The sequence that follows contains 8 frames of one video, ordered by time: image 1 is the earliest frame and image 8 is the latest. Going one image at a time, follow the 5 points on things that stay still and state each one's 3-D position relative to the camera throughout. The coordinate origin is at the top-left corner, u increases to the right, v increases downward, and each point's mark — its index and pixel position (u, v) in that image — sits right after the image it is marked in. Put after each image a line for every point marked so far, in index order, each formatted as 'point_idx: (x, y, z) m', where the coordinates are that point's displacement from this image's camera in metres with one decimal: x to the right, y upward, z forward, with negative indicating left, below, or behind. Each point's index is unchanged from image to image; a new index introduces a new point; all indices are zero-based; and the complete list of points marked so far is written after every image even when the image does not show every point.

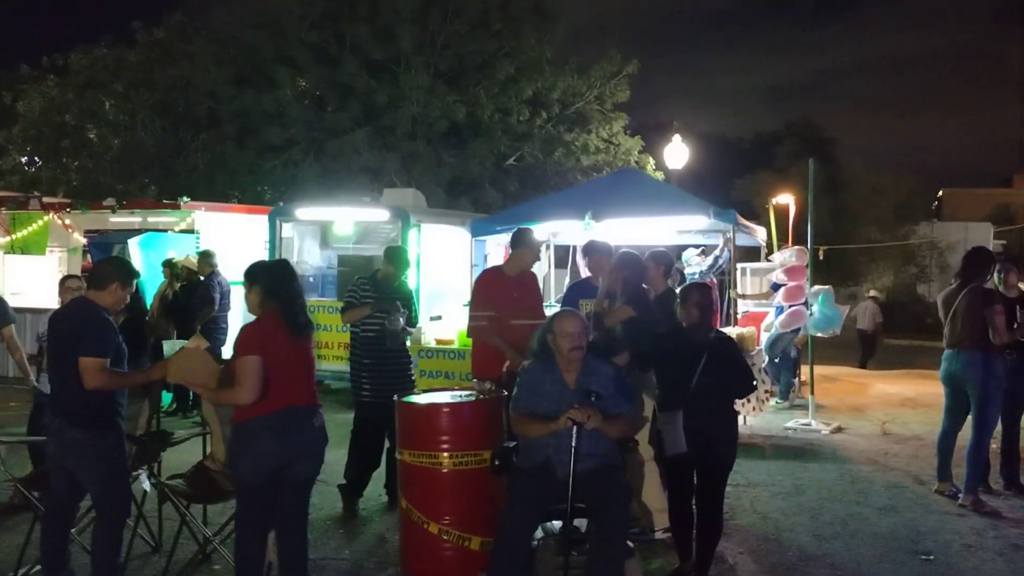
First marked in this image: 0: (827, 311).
0: (+3.0, -0.2, +8.7) m
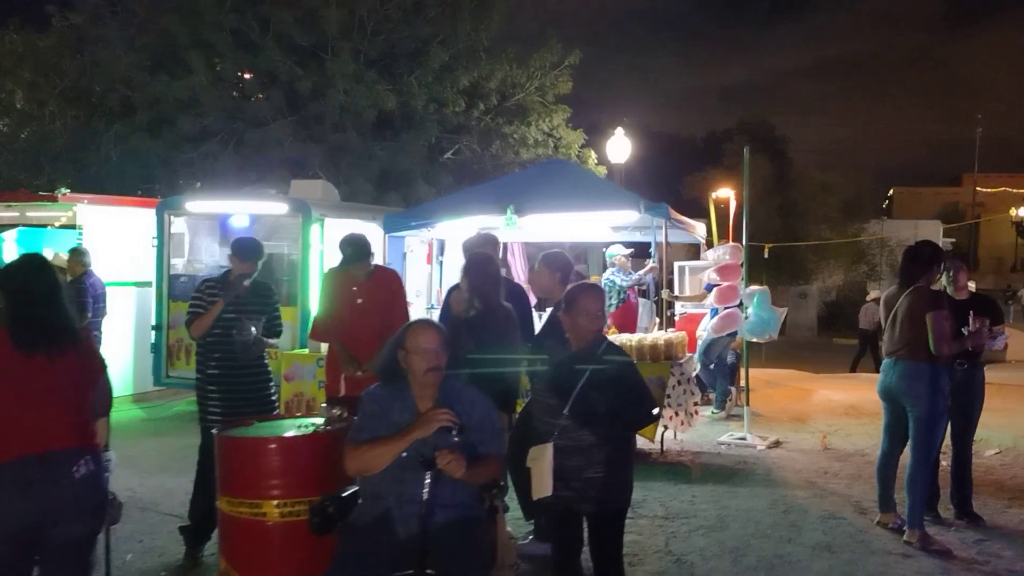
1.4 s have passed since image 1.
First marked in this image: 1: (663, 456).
0: (+2.2, -0.2, +7.9) m
1: (+1.2, -1.4, +7.5) m
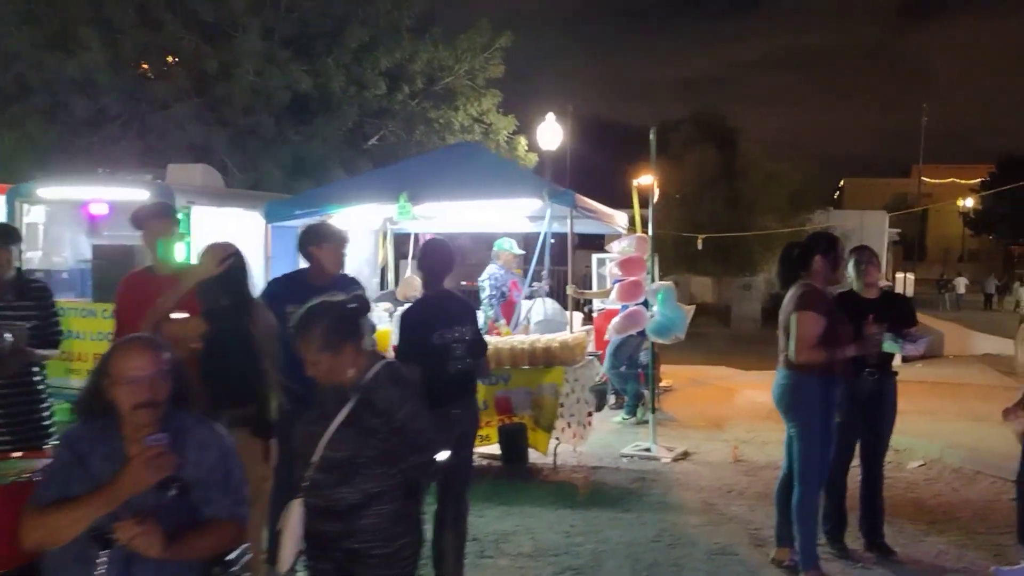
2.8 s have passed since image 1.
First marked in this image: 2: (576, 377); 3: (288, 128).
0: (+1.2, -0.2, +7.2) m
1: (+0.3, -1.4, +6.7) m
2: (+0.5, -0.7, +7.0) m
3: (-4.0, +2.8, +16.0) m
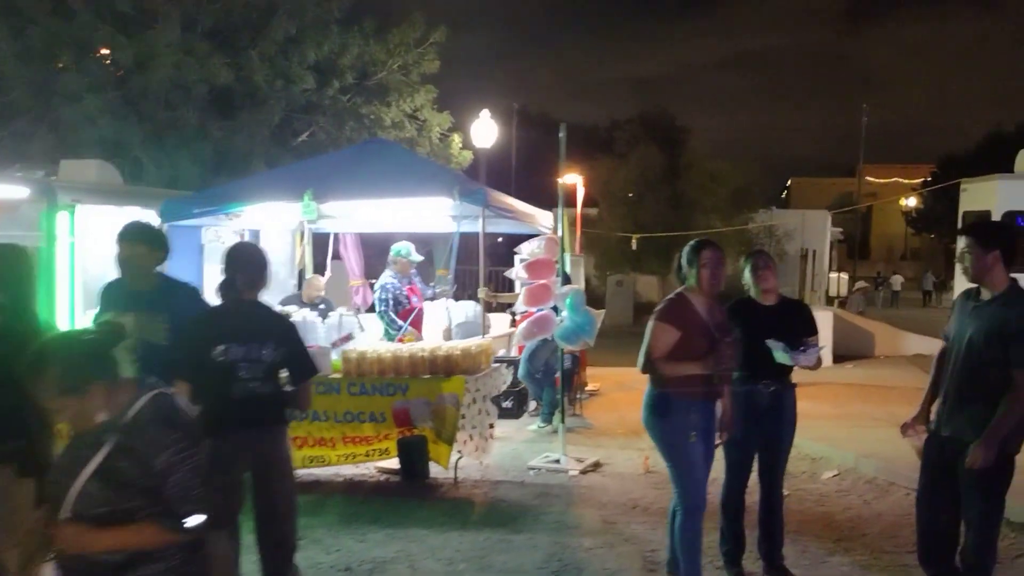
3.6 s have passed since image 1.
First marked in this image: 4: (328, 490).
0: (+0.5, -0.2, +6.8) m
1: (-0.4, -1.4, +6.3) m
2: (-0.3, -0.7, +6.6) m
3: (-5.1, +2.8, +15.4) m
4: (-1.3, -1.4, +6.4) m
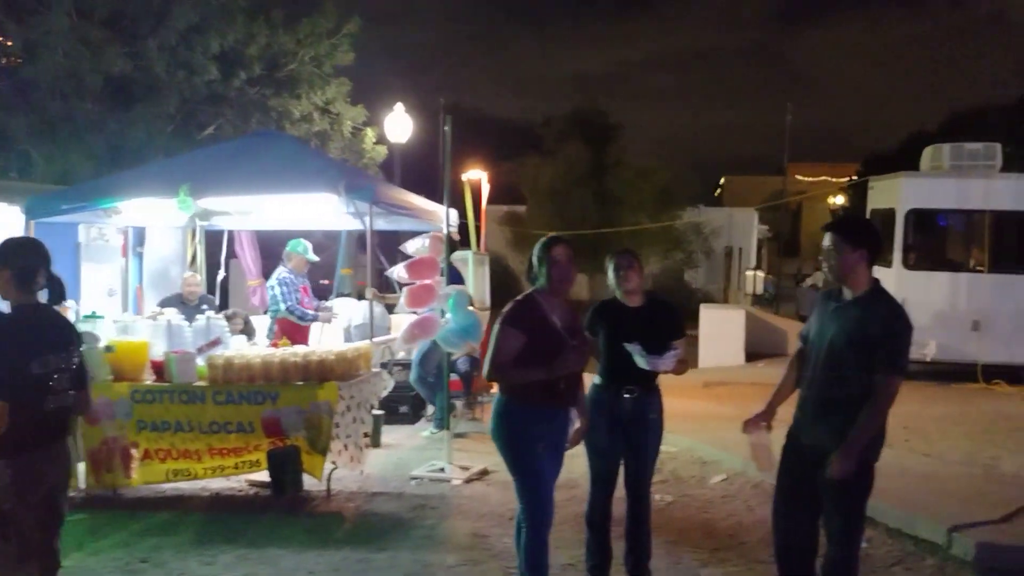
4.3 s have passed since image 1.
0: (-0.4, -0.2, +6.5) m
1: (-1.2, -1.4, +5.9) m
2: (-1.1, -0.7, +6.2) m
3: (-6.6, +2.8, +14.7) m
4: (-2.1, -1.4, +6.0) m
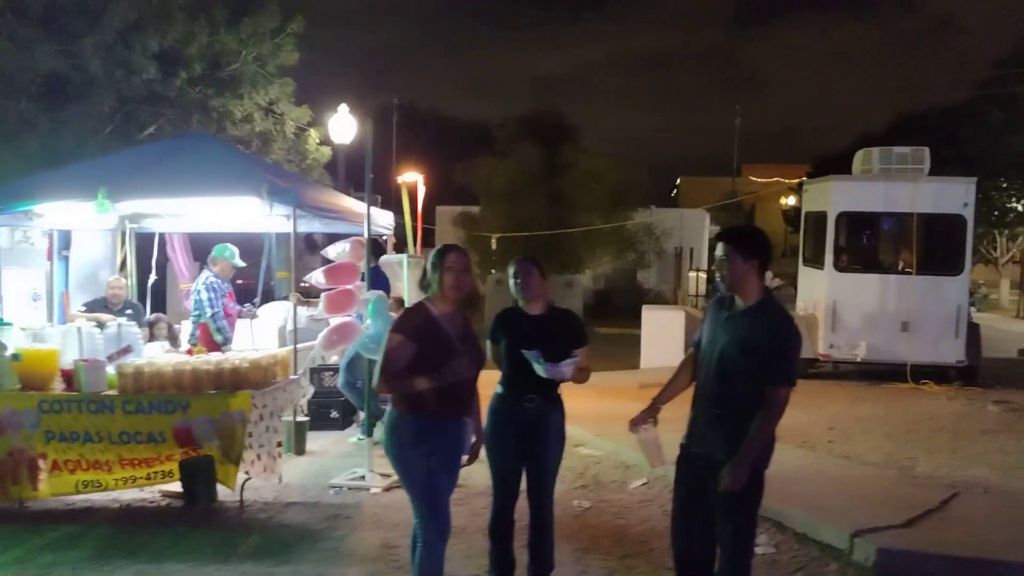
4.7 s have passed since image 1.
0: (-0.9, -0.3, +6.4) m
1: (-1.8, -1.5, +5.8) m
2: (-1.7, -0.8, +6.1) m
3: (-7.5, +2.7, +14.4) m
4: (-2.7, -1.5, +5.8) m
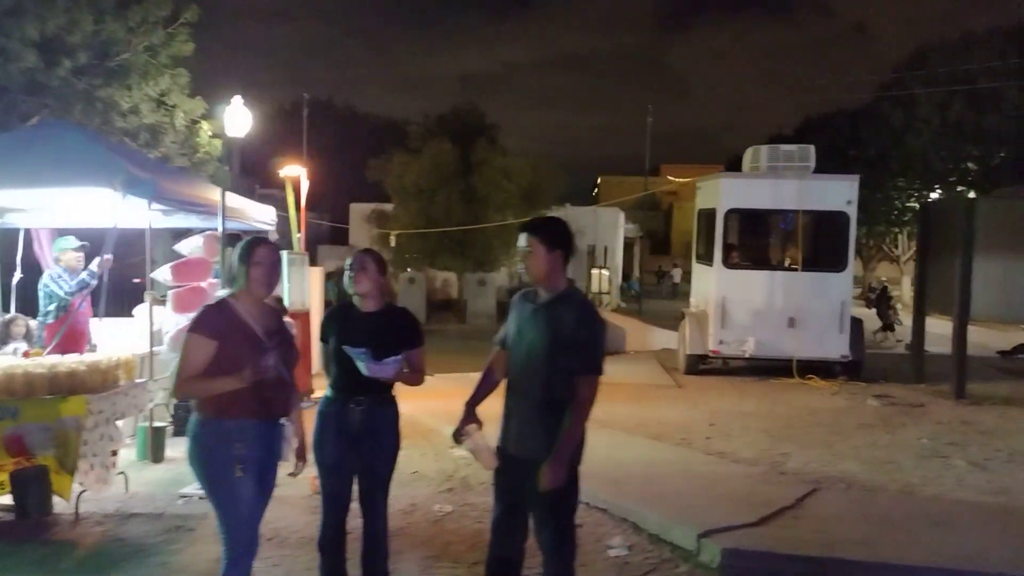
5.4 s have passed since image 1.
0: (-1.9, -0.2, +6.1) m
1: (-2.7, -1.4, +5.4) m
2: (-2.6, -0.8, +5.7) m
3: (-9.0, +2.7, +13.5) m
4: (-3.5, -1.5, +5.4) m
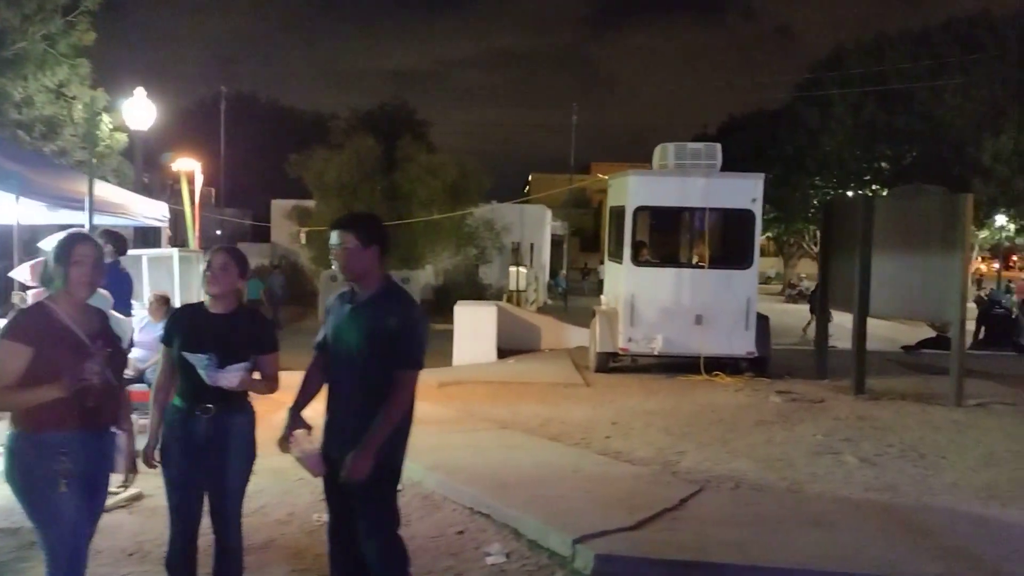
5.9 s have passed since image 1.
0: (-2.6, -0.2, +5.8) m
1: (-3.3, -1.4, +5.0) m
2: (-3.3, -0.8, +5.4) m
3: (-10.3, +2.7, +12.6) m
4: (-4.2, -1.5, +4.9) m
